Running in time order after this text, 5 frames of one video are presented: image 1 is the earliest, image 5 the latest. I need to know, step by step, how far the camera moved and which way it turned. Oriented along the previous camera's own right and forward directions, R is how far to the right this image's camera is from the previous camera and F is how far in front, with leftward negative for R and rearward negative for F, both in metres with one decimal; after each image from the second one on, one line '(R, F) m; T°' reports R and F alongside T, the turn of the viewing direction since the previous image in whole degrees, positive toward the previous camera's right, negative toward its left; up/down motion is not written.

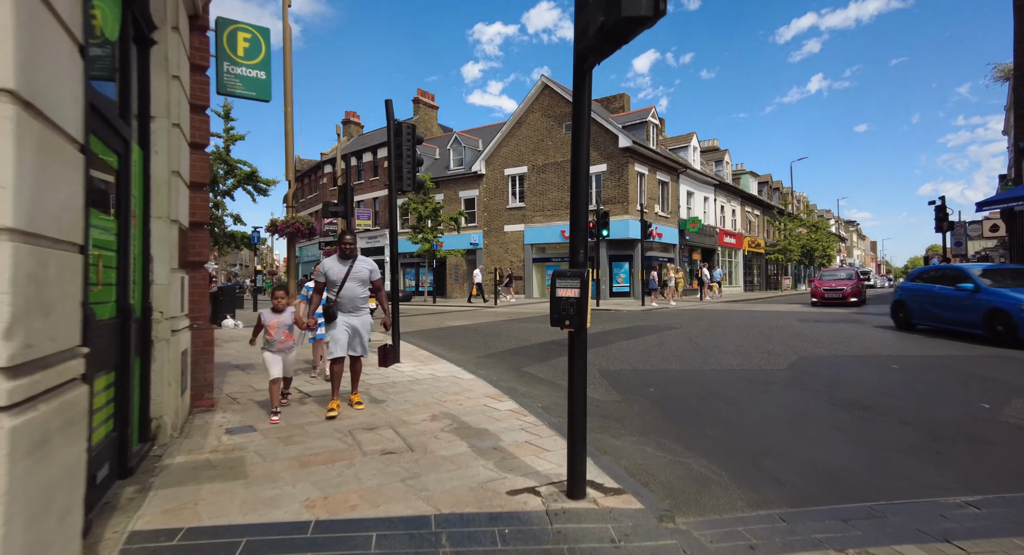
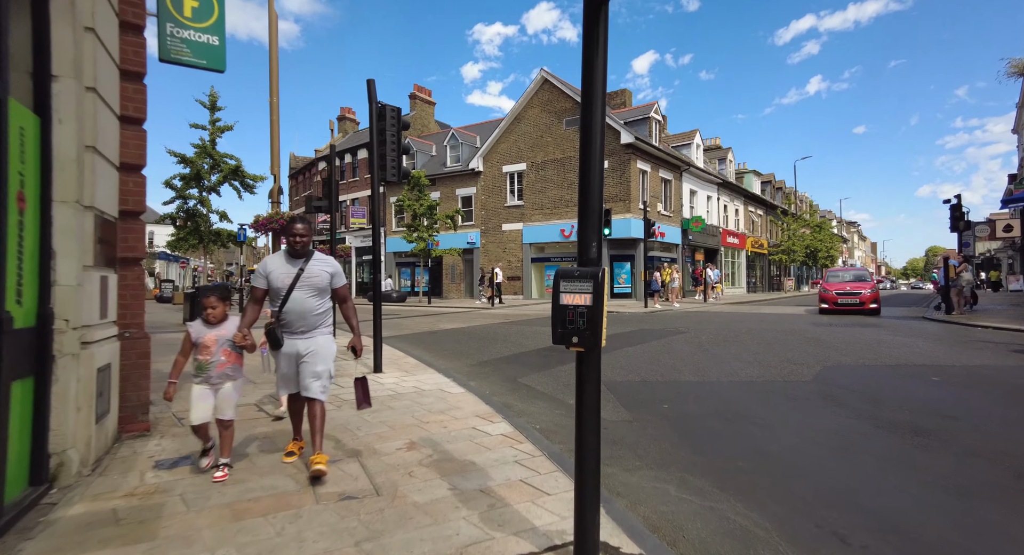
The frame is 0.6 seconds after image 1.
(0.0, +0.8) m; 0°
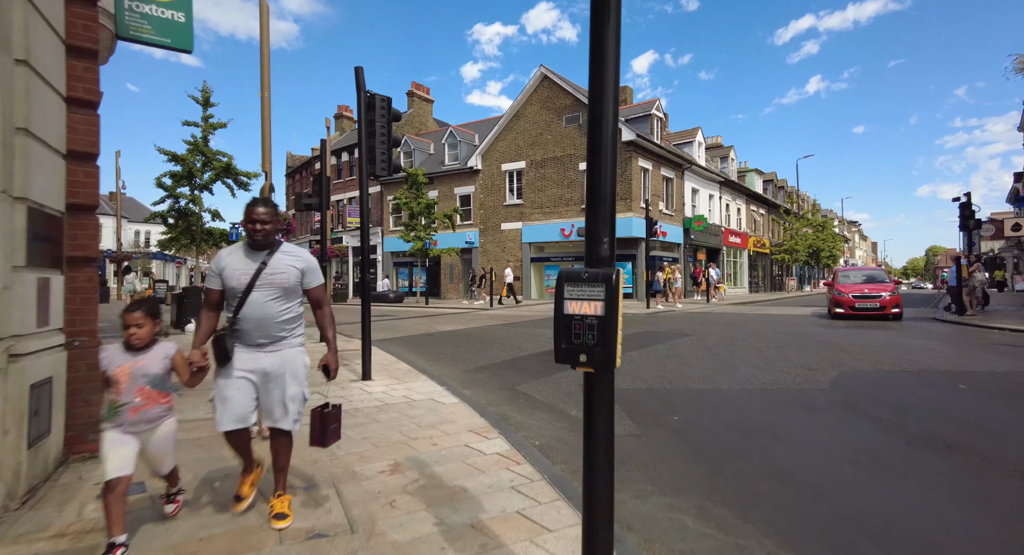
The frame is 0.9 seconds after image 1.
(0.0, +0.5) m; 0°
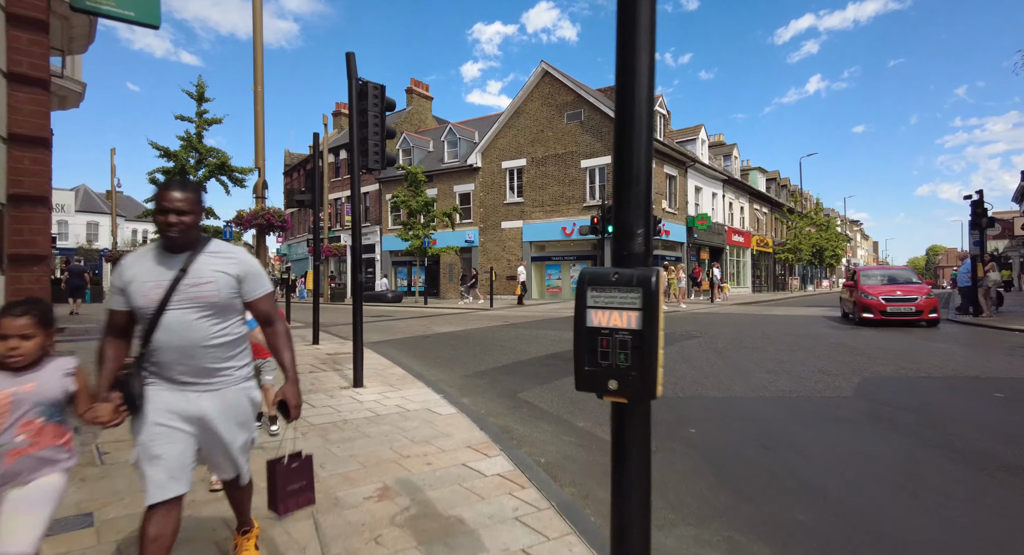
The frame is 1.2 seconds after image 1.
(0.0, +0.4) m; 0°
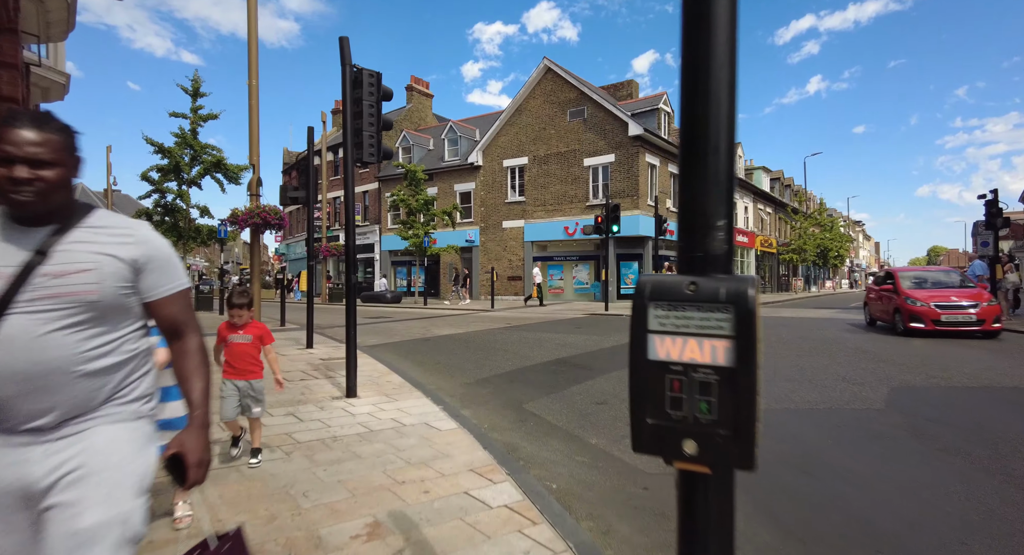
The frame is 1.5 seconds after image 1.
(-0.1, +0.5) m; 0°
